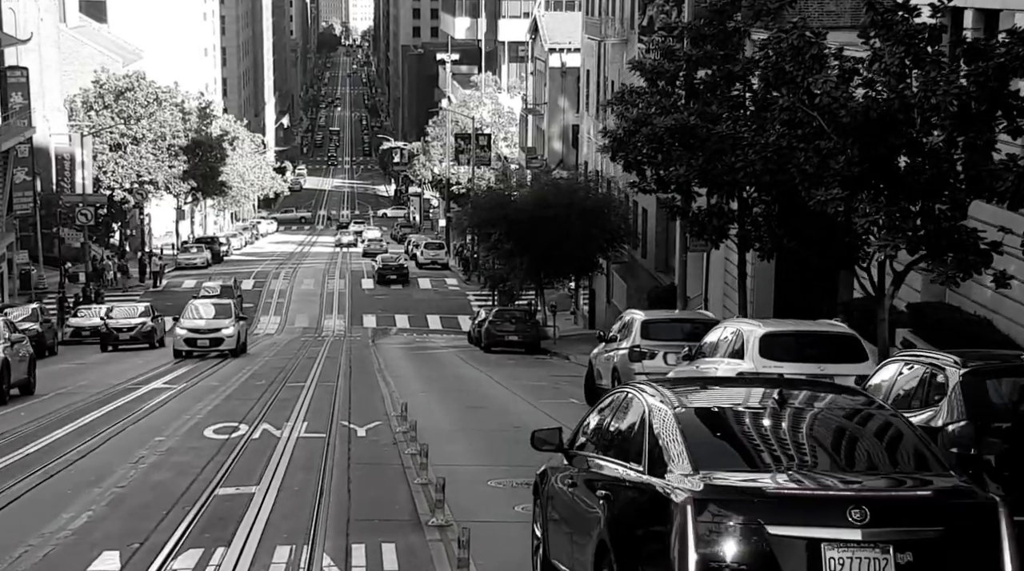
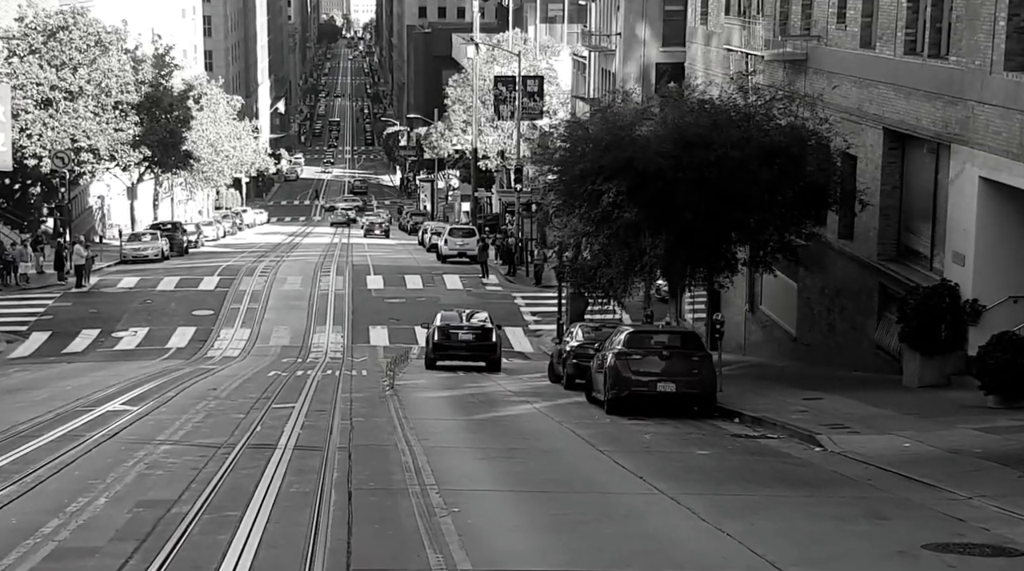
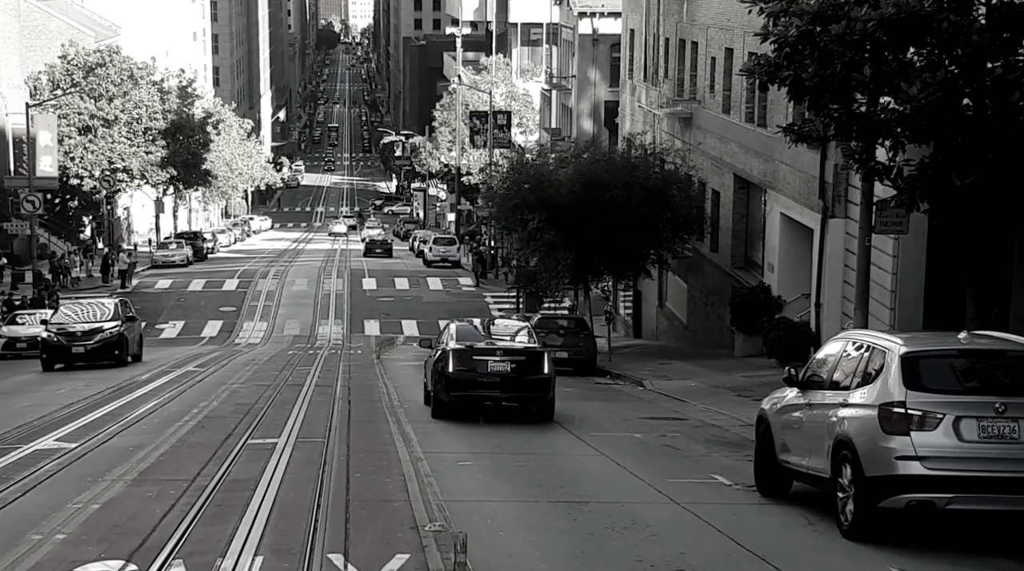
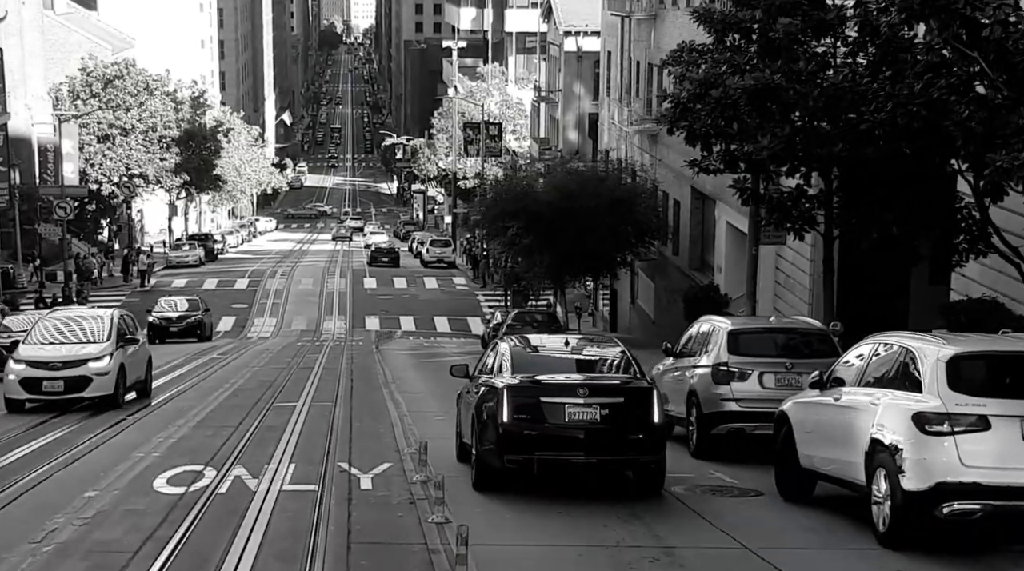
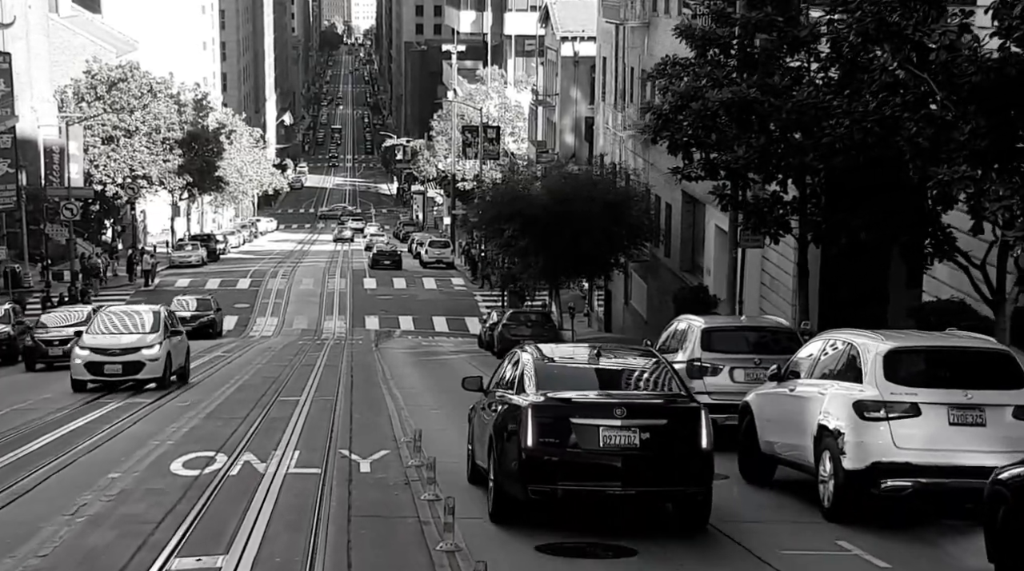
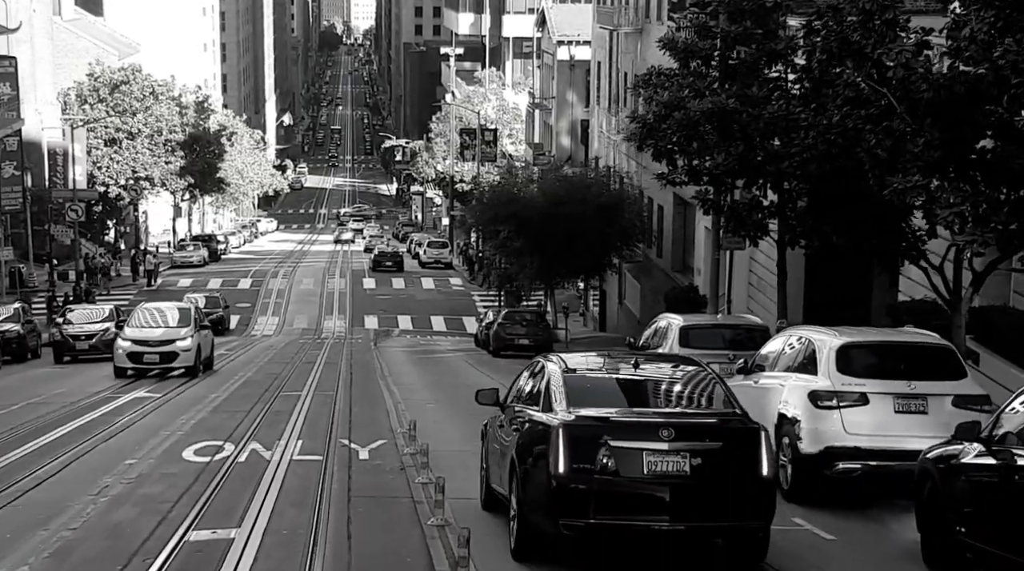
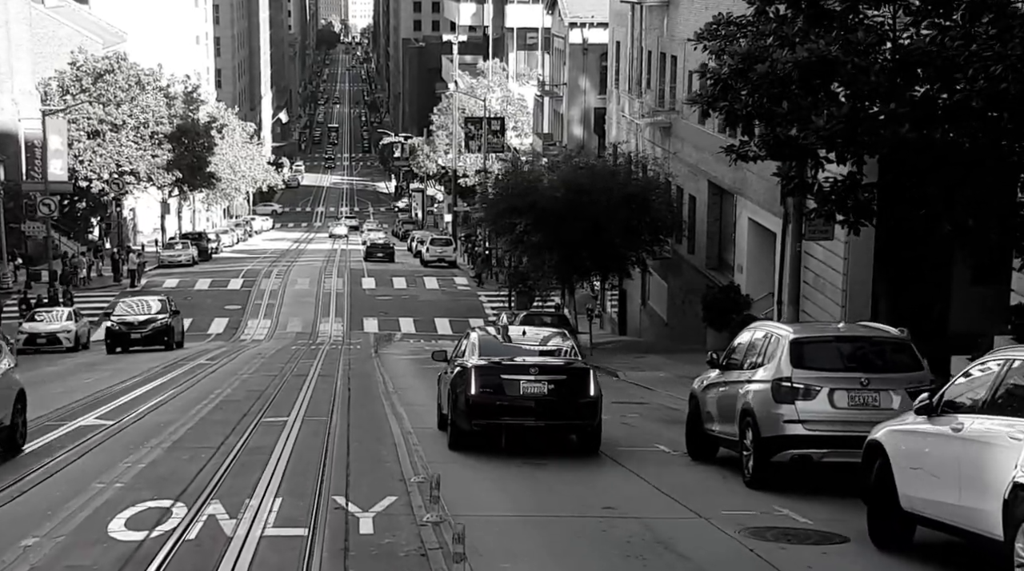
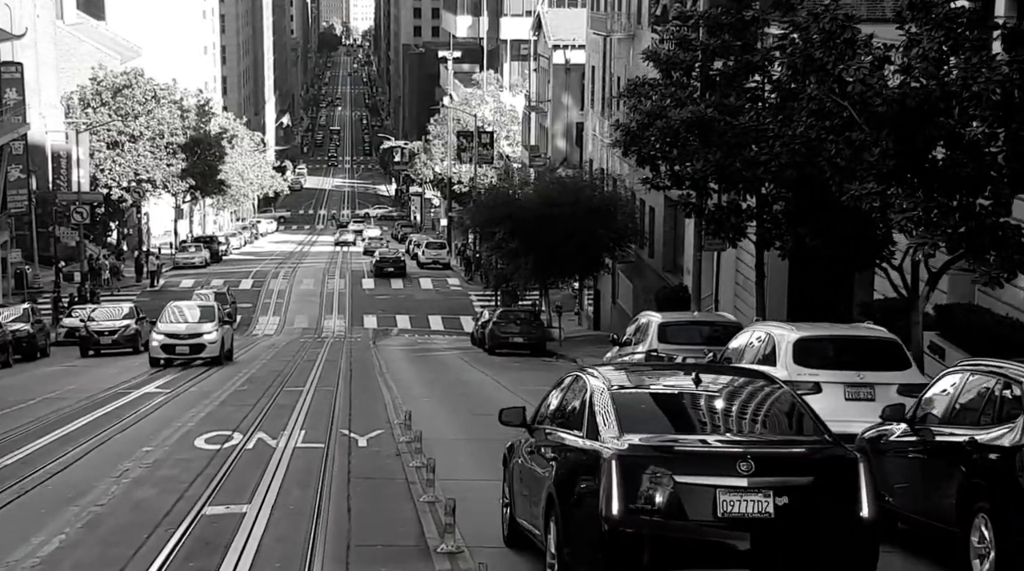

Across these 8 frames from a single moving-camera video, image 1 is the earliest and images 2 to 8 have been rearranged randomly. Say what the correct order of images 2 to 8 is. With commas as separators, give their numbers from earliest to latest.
8, 6, 5, 4, 7, 3, 2
